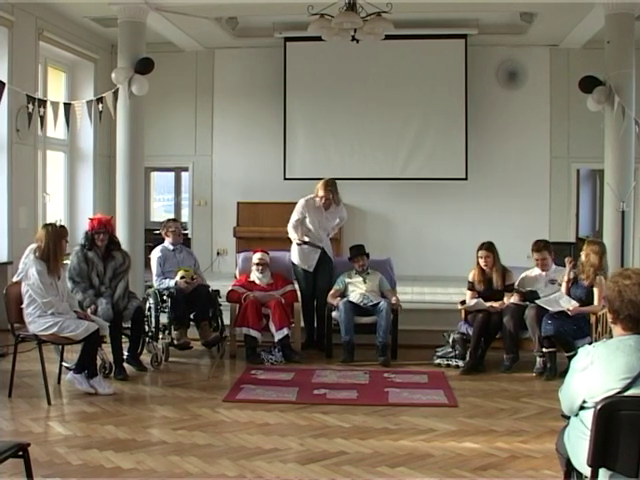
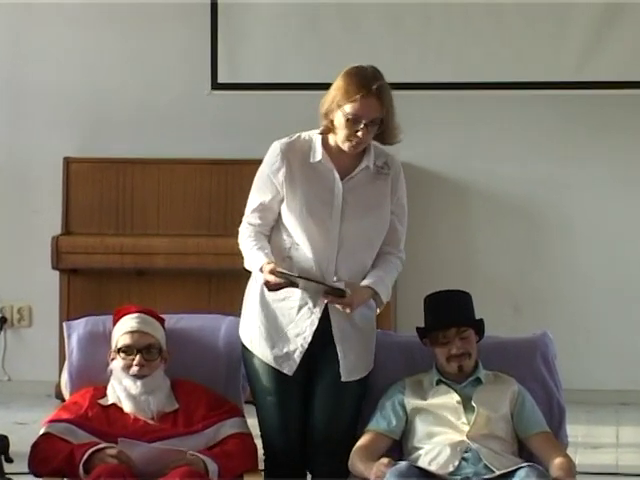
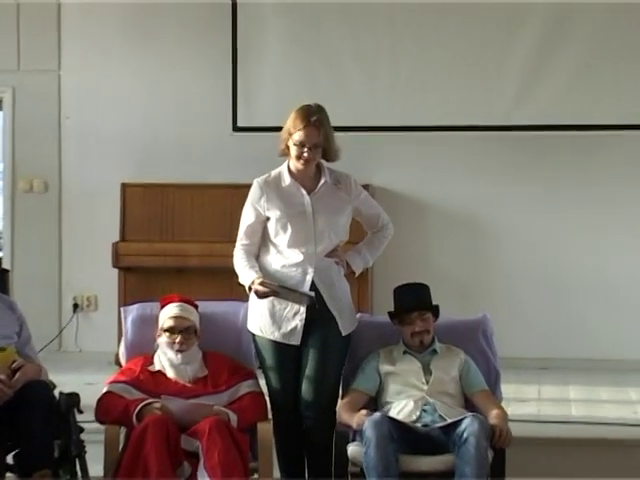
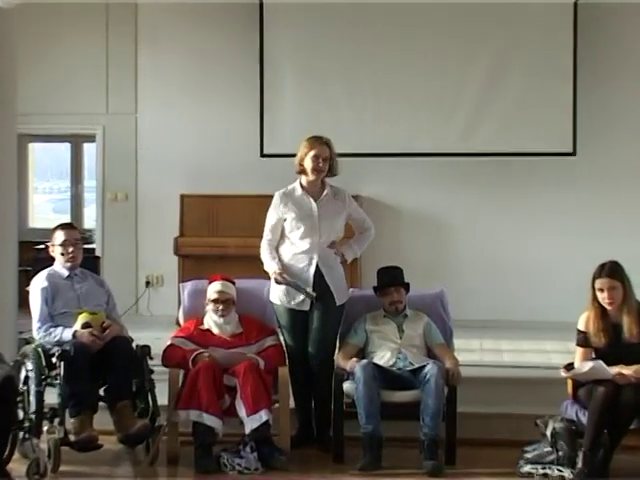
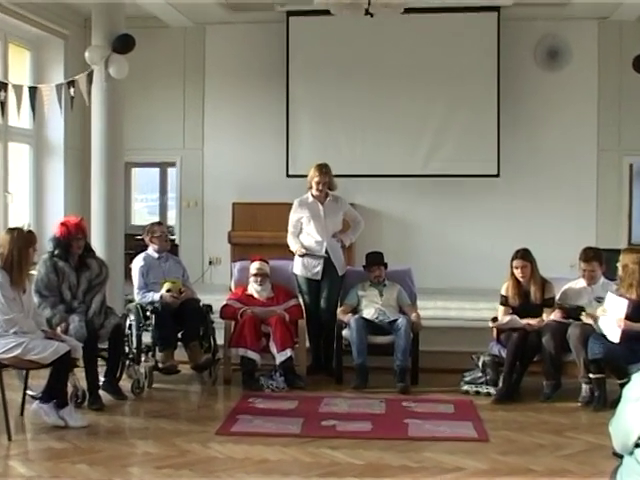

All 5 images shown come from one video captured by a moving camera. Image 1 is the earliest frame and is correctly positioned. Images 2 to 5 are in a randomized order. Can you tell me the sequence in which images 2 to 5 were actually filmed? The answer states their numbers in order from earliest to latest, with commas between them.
5, 4, 3, 2
